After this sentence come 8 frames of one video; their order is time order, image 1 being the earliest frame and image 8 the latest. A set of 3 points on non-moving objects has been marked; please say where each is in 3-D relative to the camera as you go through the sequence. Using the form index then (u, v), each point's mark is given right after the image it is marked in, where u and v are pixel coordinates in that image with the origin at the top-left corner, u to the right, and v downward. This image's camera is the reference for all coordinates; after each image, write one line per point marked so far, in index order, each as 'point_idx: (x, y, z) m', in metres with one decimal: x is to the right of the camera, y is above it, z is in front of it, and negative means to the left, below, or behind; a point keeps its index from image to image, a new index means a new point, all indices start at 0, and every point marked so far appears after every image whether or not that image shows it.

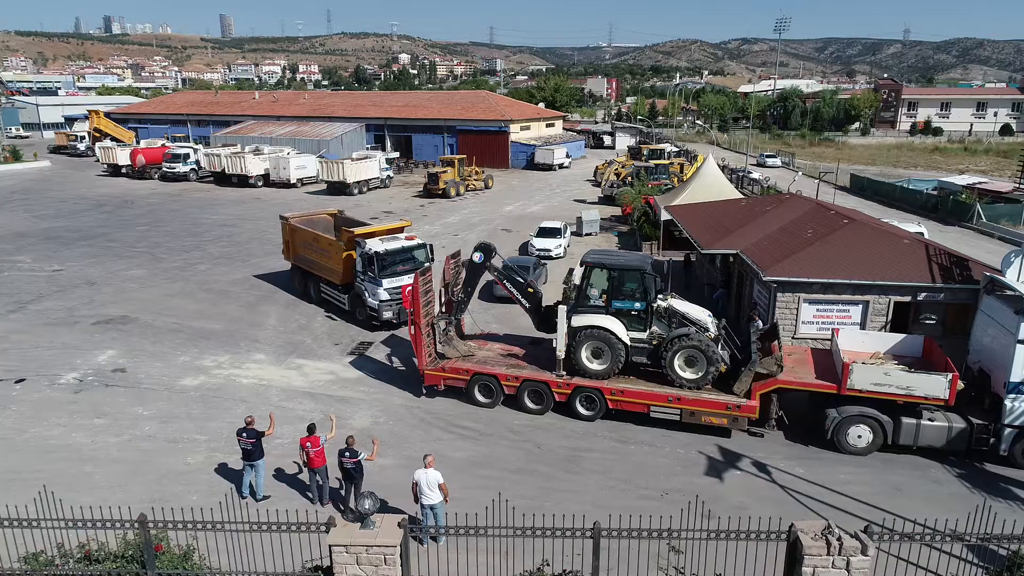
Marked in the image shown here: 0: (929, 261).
0: (+8.4, +0.5, +14.6) m
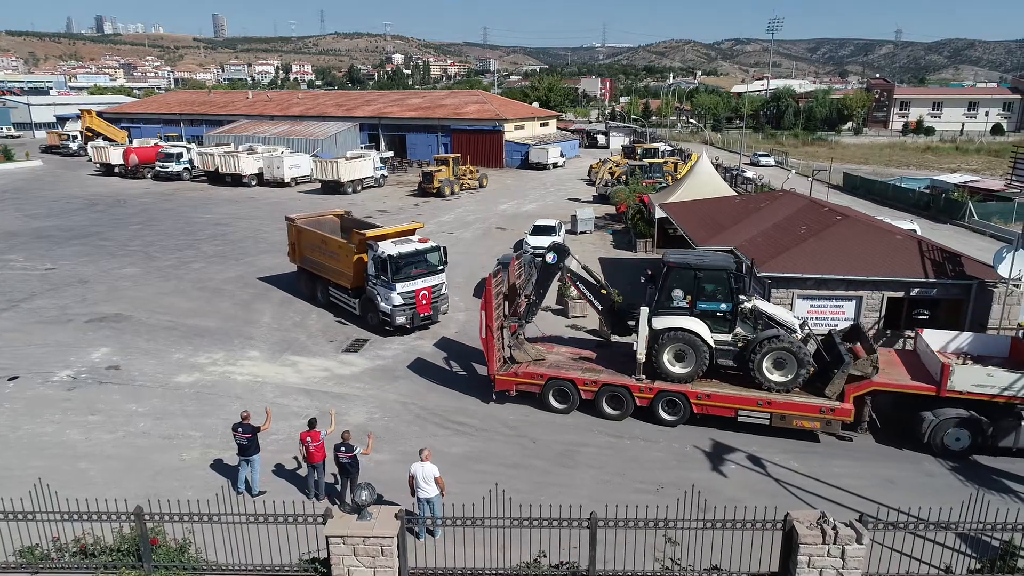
0: (+8.3, +0.6, +14.7) m
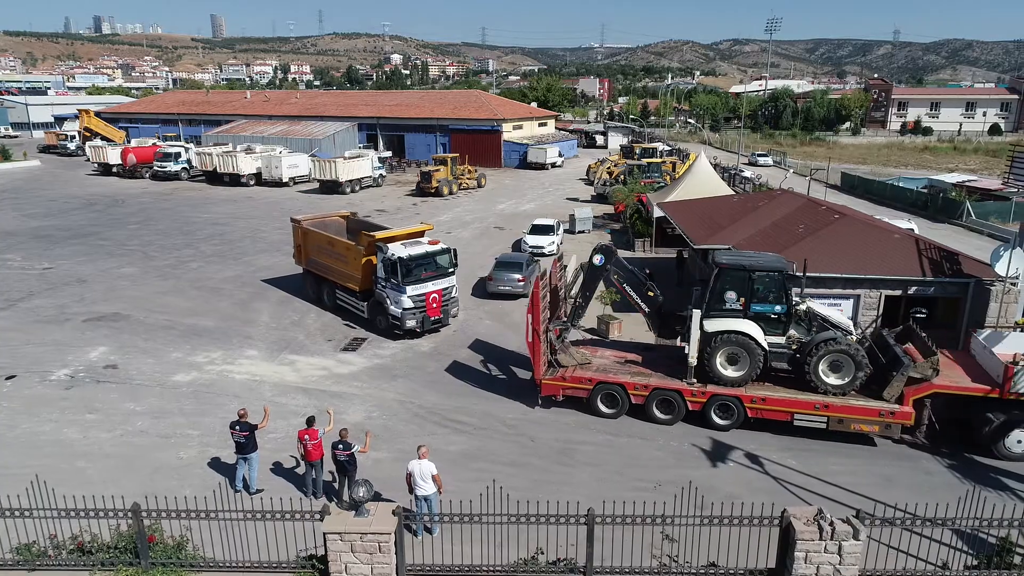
0: (+8.3, +0.7, +14.7) m
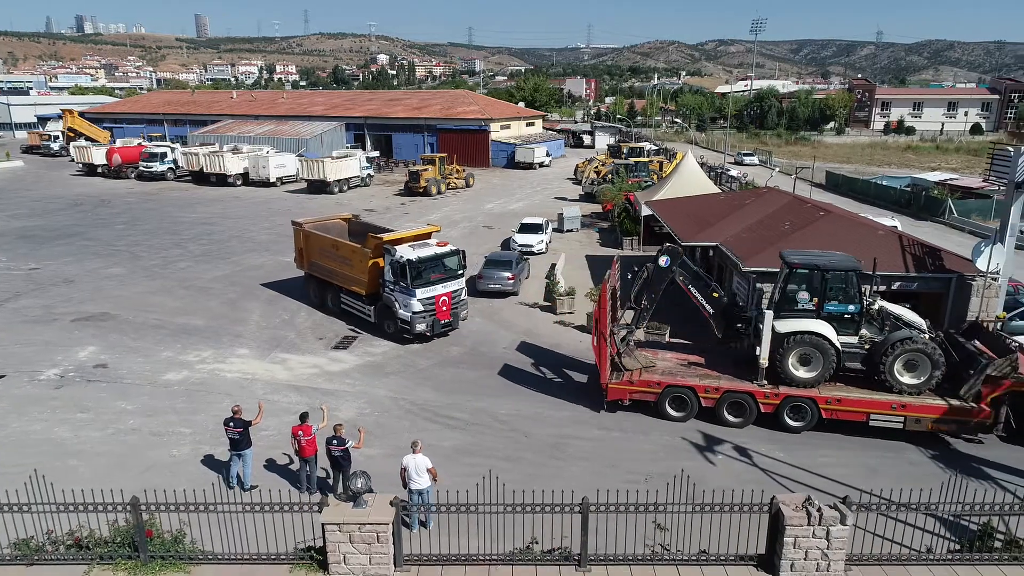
0: (+8.1, +0.8, +14.9) m
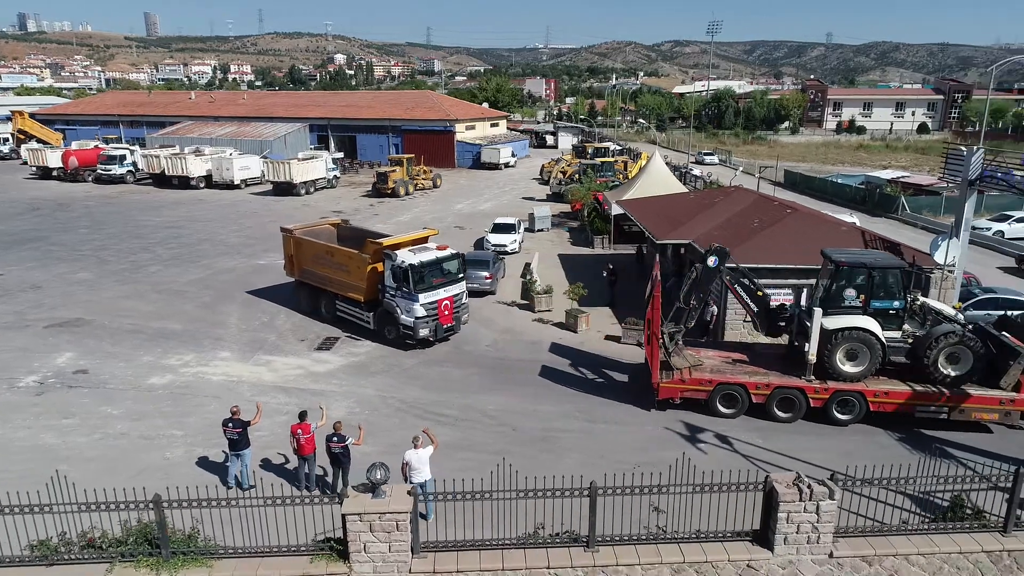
0: (+7.7, +0.9, +15.7) m
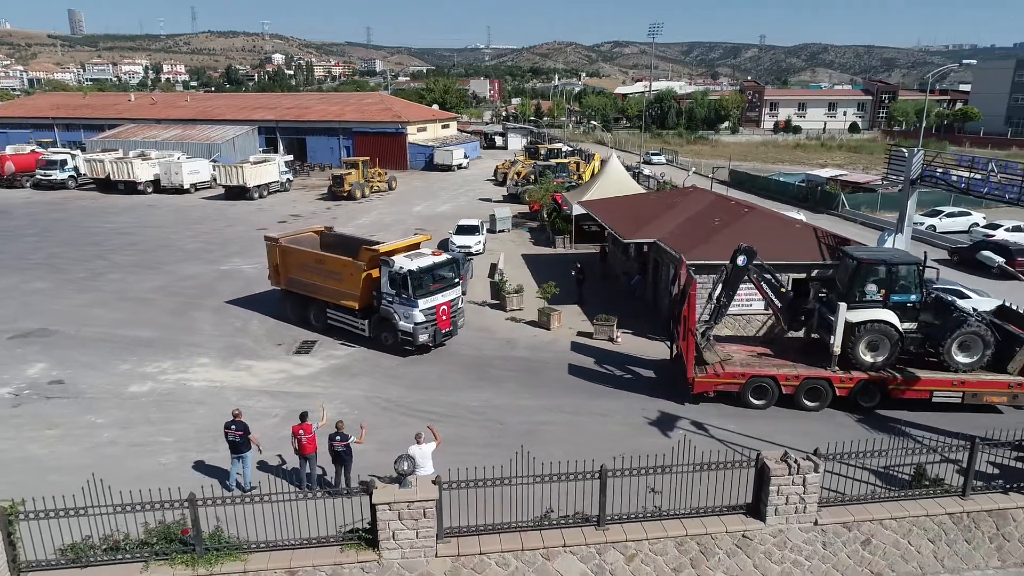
0: (+7.2, +1.1, +16.8) m
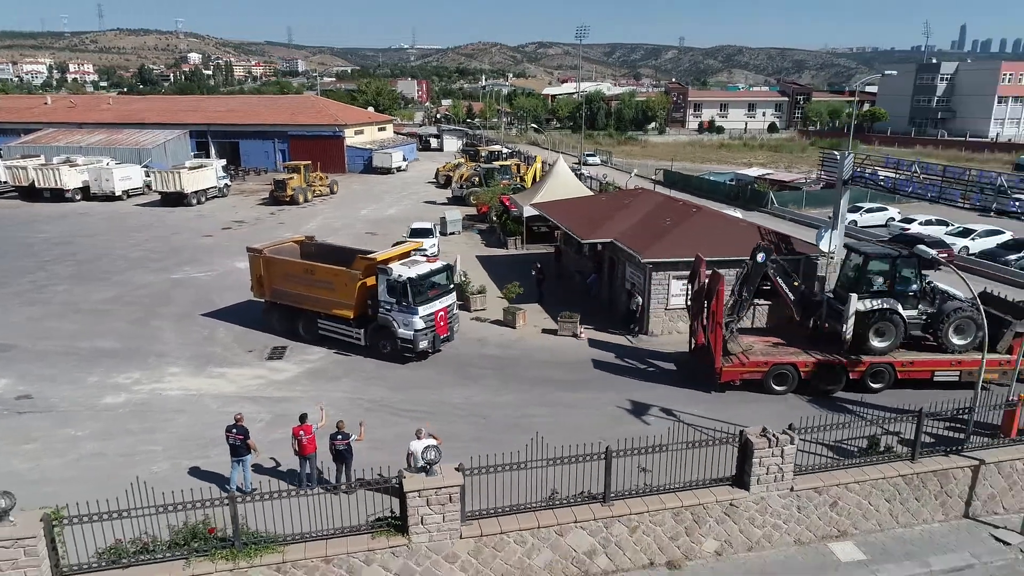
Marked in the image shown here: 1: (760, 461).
0: (+6.3, +1.2, +18.1) m
1: (+3.0, -2.1, +8.8) m
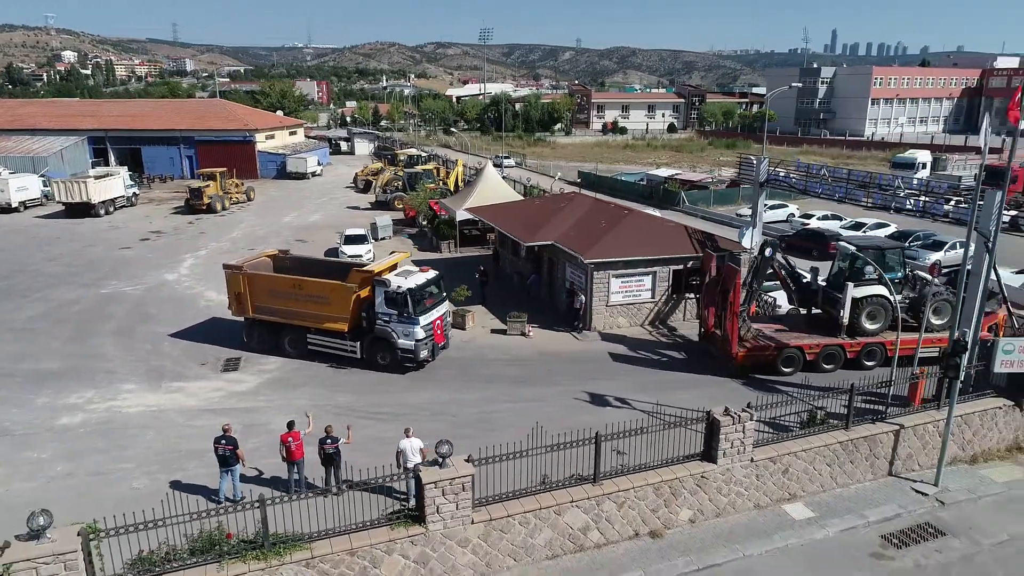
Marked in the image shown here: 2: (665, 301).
0: (+4.9, +1.4, +19.7) m
1: (+3.0, -2.1, +10.0) m
2: (+4.2, -0.4, +19.7) m
